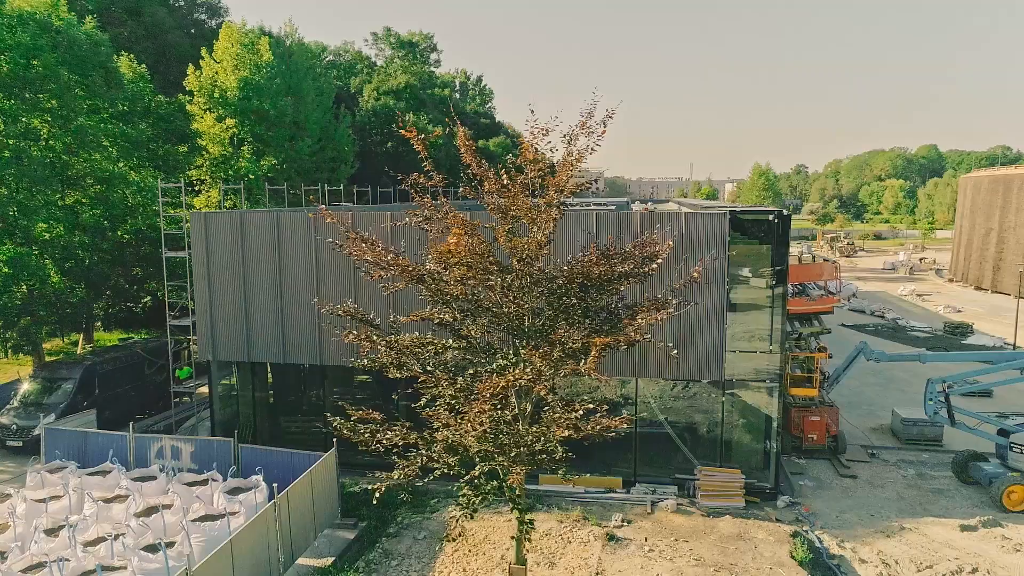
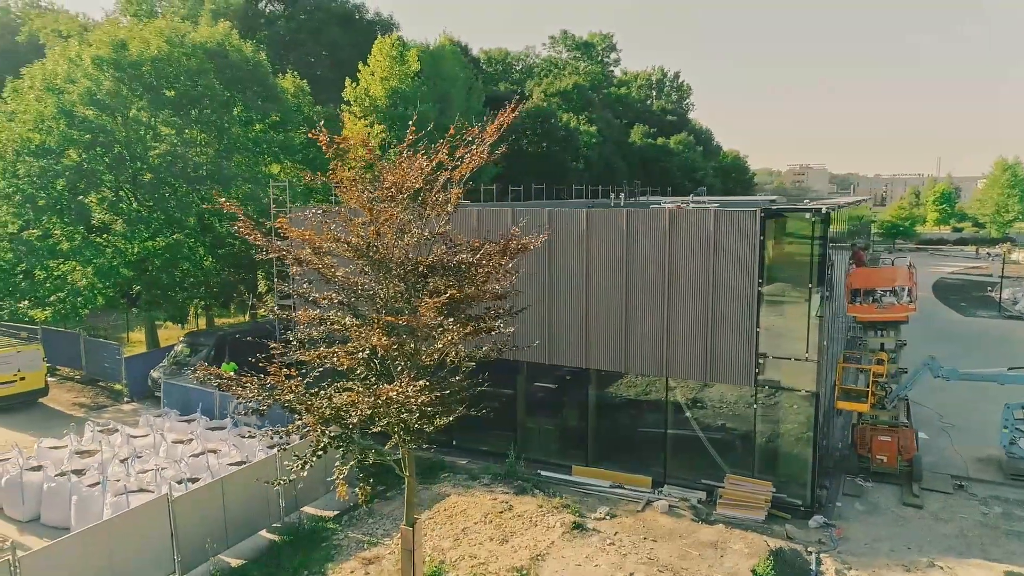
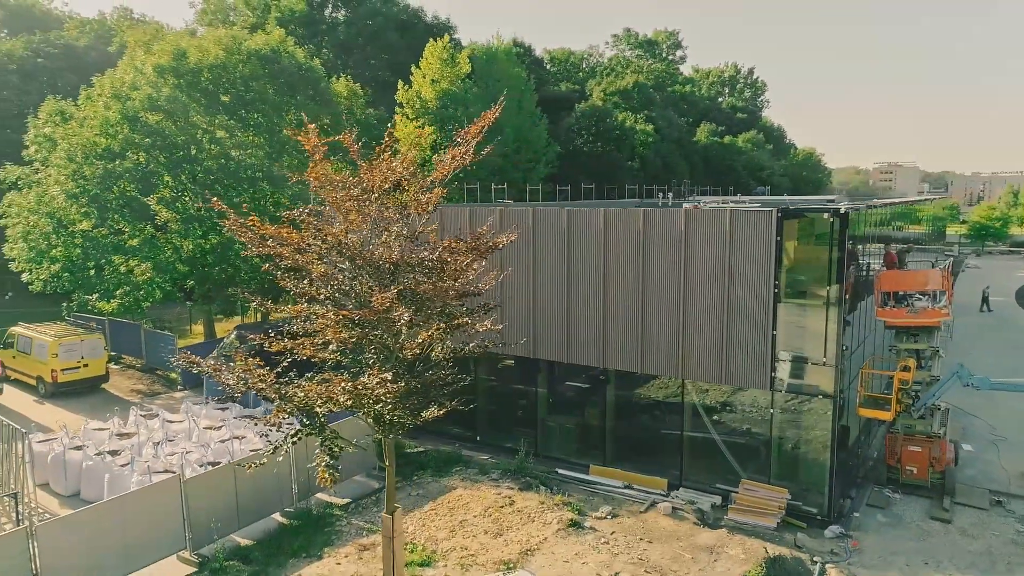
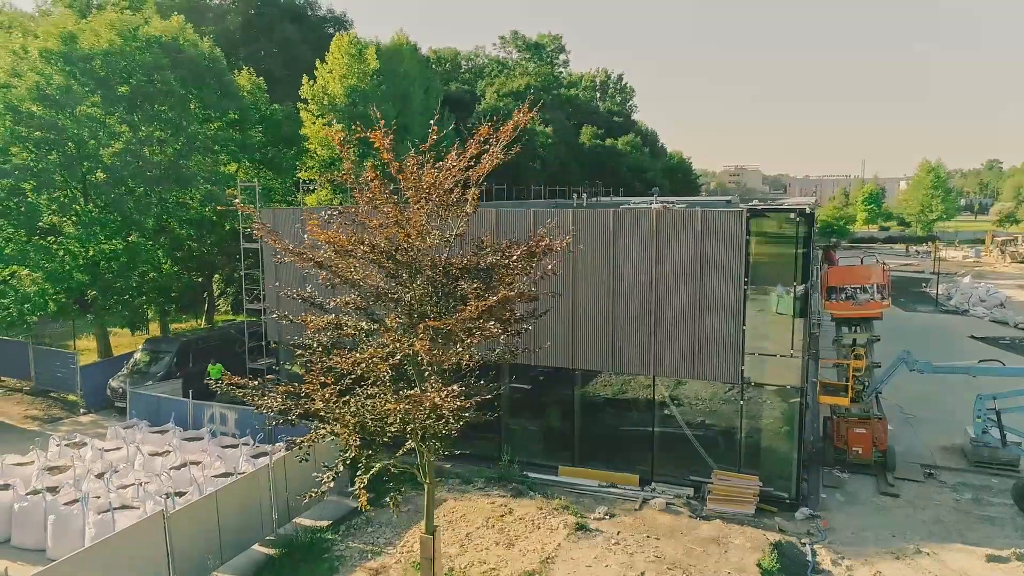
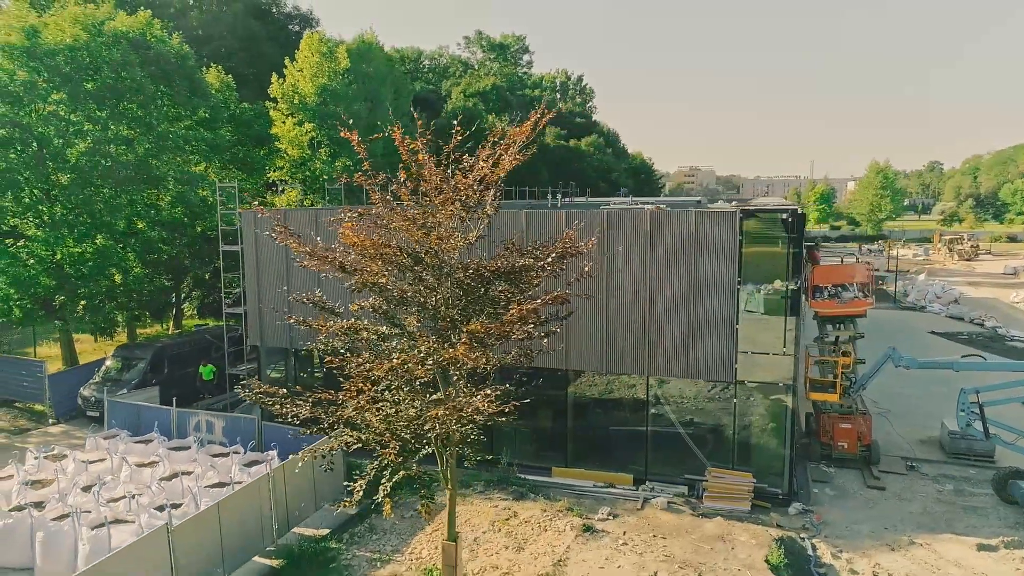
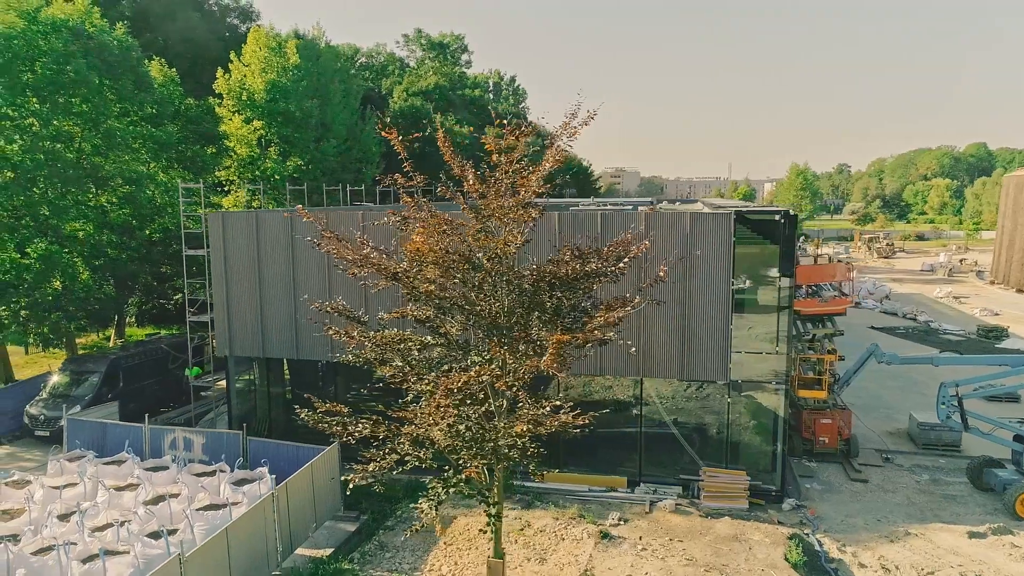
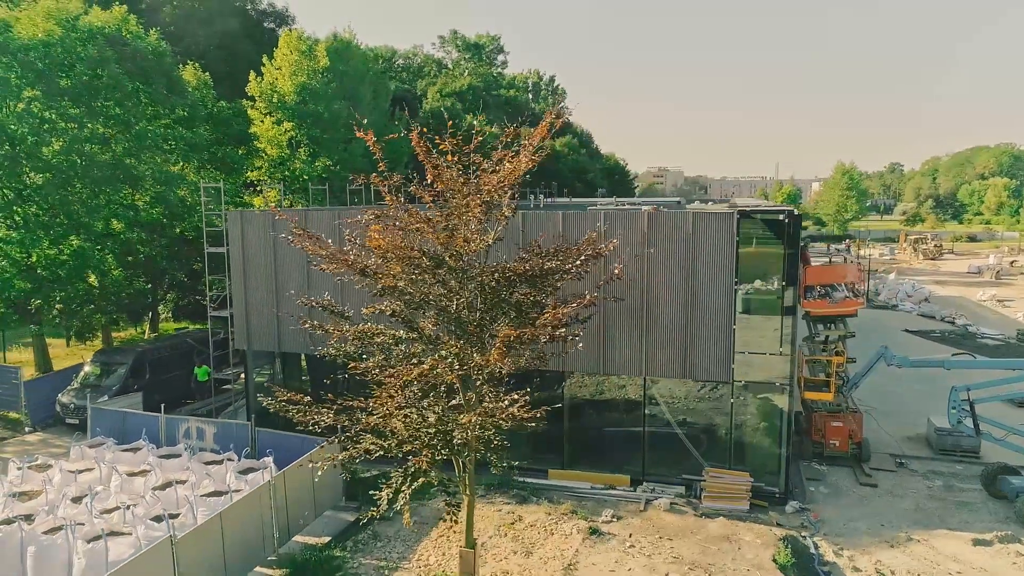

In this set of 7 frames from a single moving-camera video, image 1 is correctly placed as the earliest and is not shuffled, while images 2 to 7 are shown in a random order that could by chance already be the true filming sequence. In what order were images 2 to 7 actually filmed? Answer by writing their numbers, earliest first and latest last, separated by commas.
6, 7, 5, 4, 2, 3
